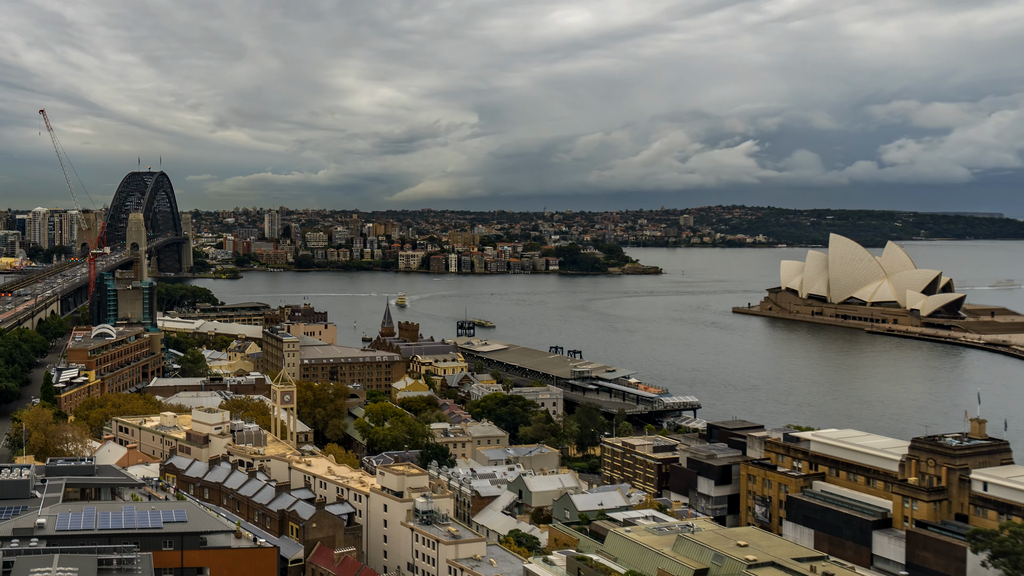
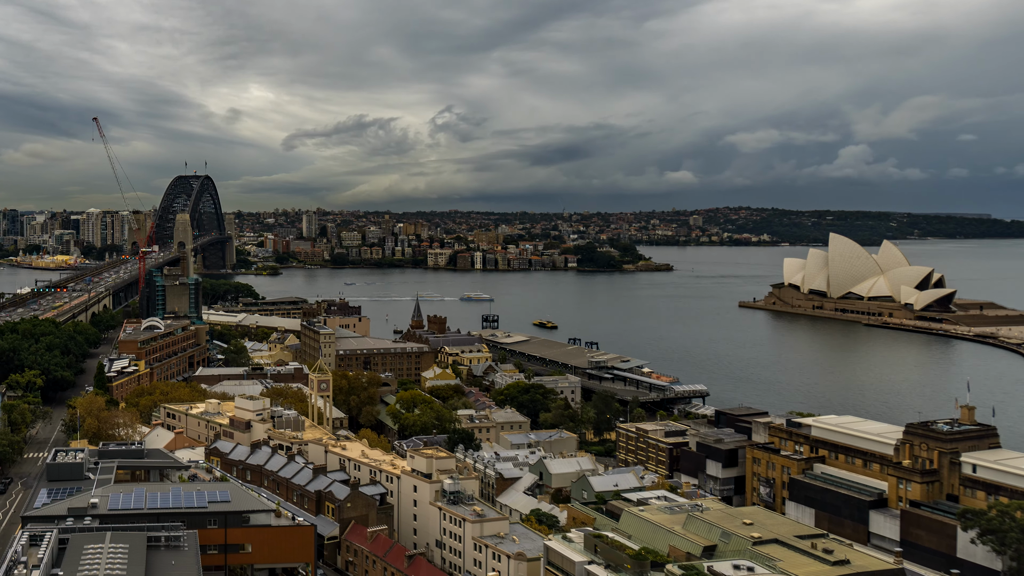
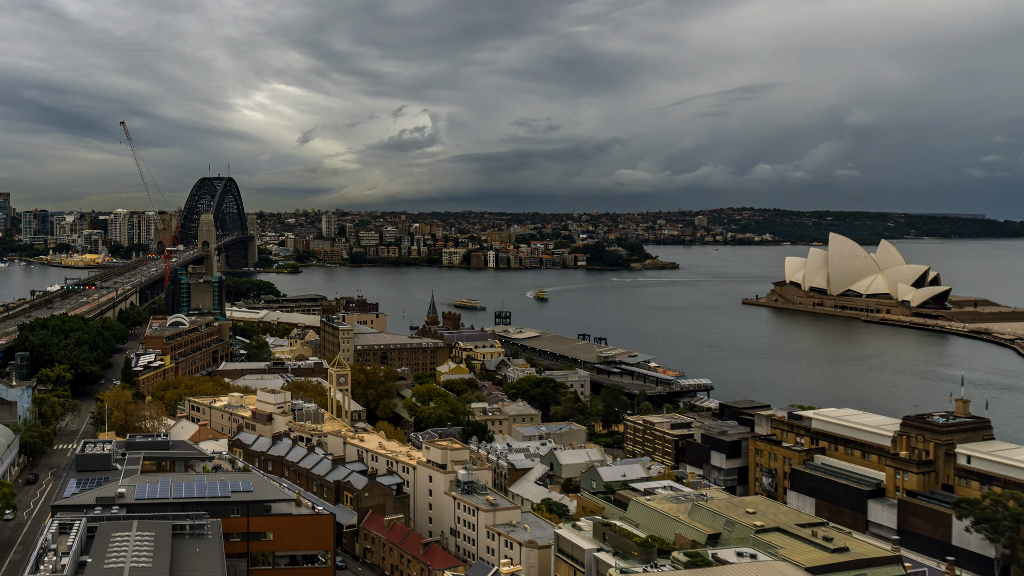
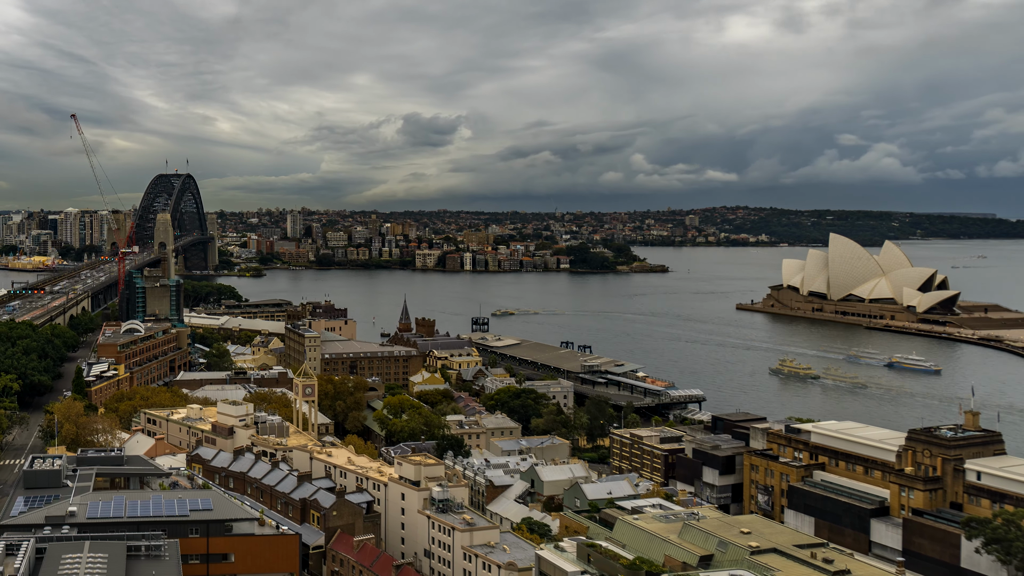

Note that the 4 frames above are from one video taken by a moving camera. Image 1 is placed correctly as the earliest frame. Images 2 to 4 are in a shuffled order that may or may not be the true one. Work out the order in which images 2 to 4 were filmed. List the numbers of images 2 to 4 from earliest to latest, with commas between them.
4, 2, 3
